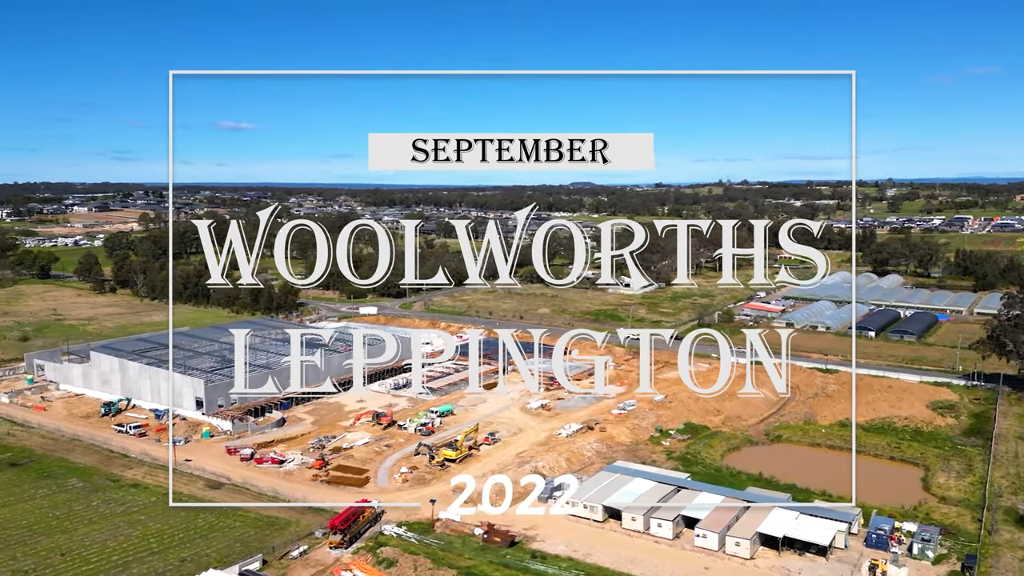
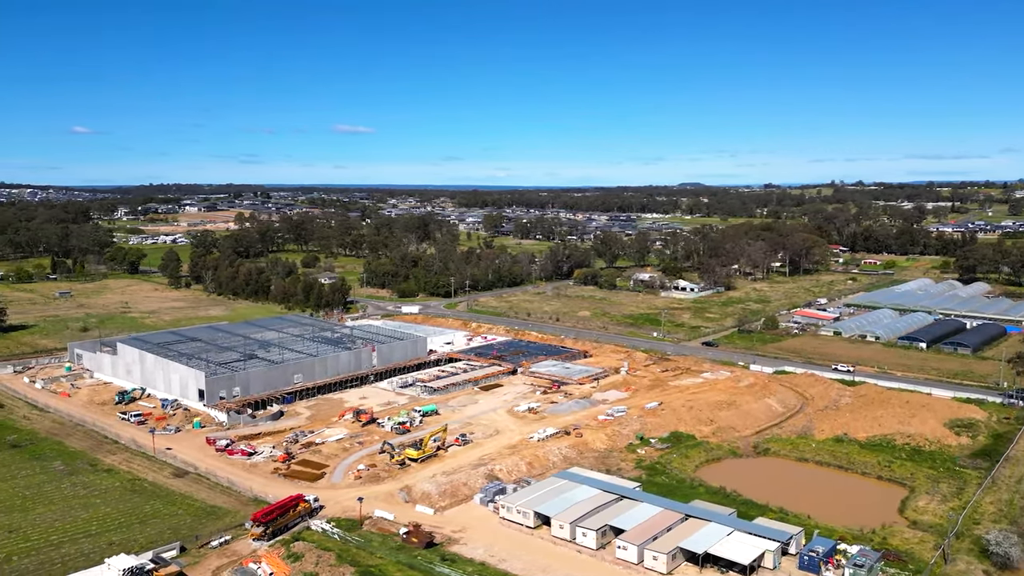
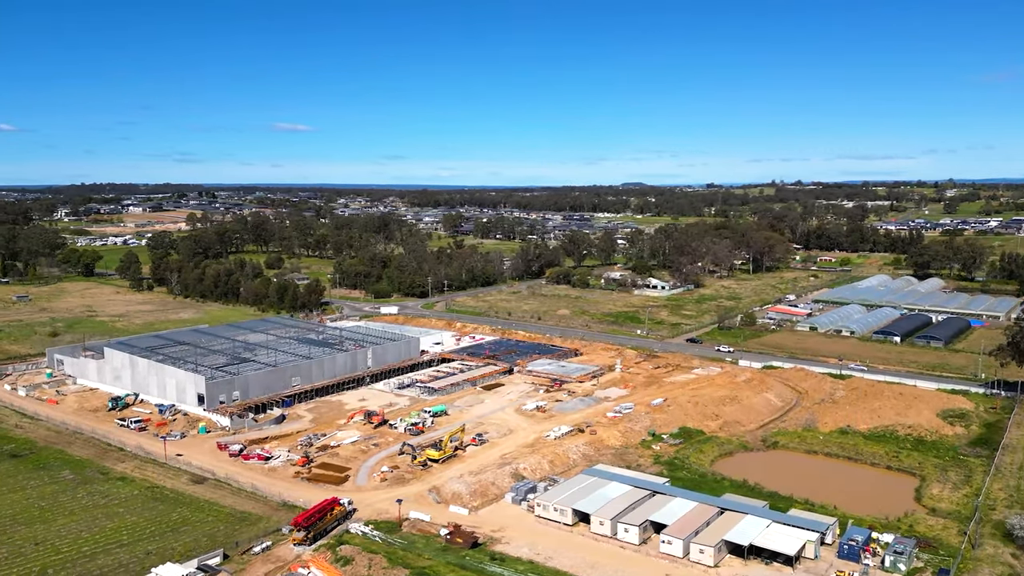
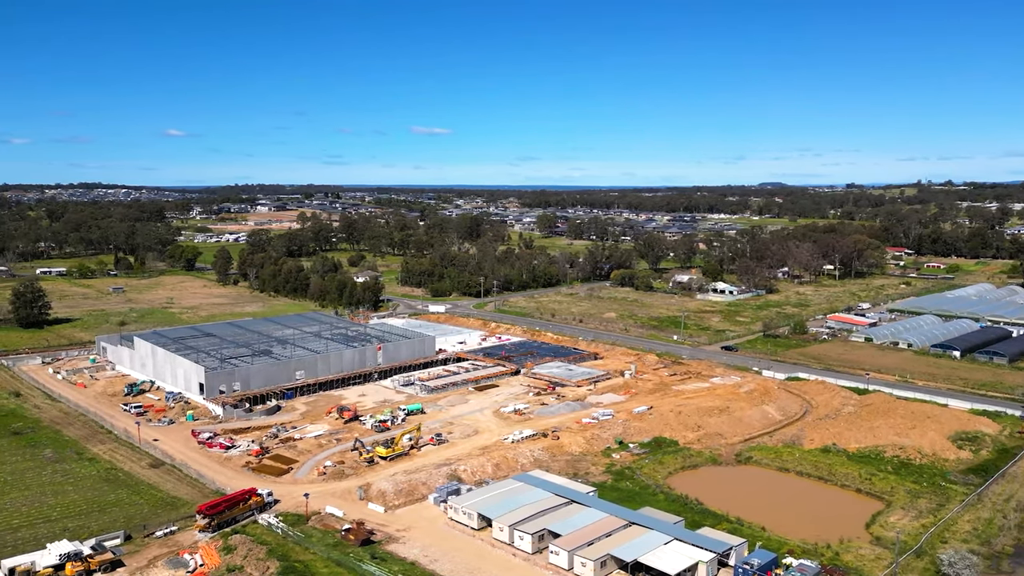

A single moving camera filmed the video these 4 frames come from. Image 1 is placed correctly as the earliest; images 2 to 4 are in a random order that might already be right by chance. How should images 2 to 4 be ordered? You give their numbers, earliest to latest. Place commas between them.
3, 2, 4
